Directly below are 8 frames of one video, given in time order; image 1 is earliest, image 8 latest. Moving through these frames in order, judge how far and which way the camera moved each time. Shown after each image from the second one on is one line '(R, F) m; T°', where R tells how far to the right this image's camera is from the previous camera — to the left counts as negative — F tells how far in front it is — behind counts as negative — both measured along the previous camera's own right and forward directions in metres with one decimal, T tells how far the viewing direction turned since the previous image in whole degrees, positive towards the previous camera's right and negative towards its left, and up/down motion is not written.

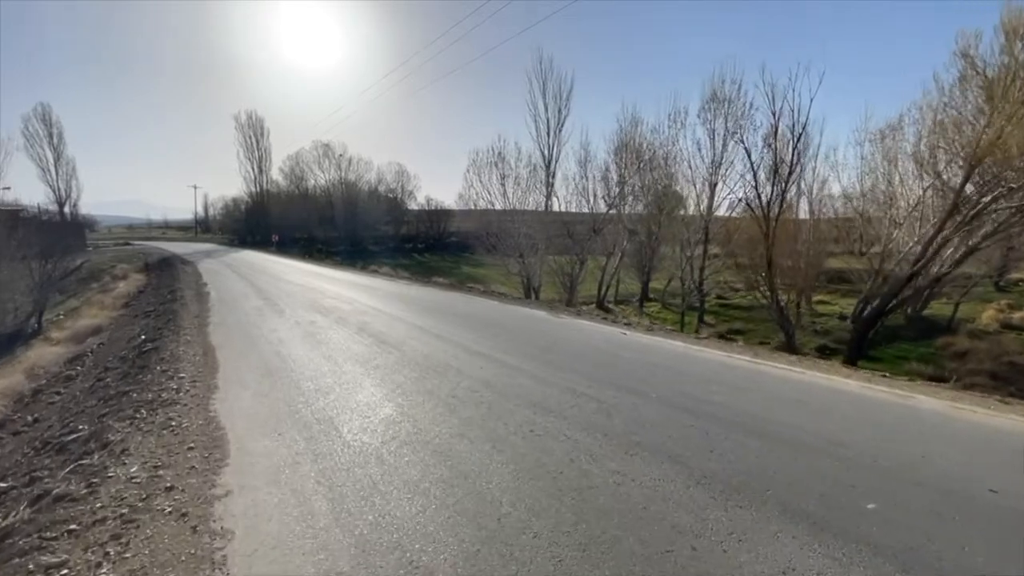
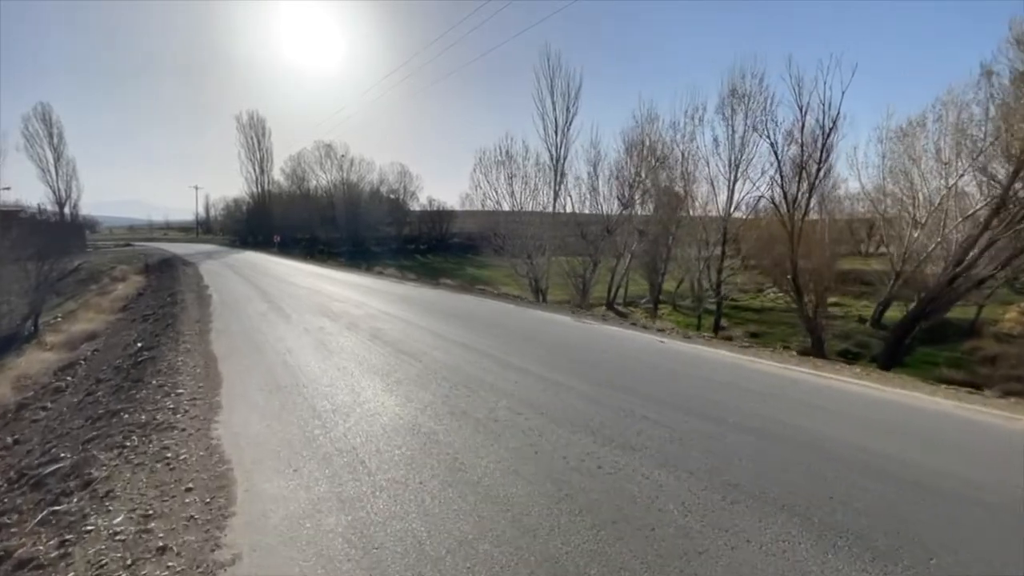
(-0.6, +0.8) m; 0°
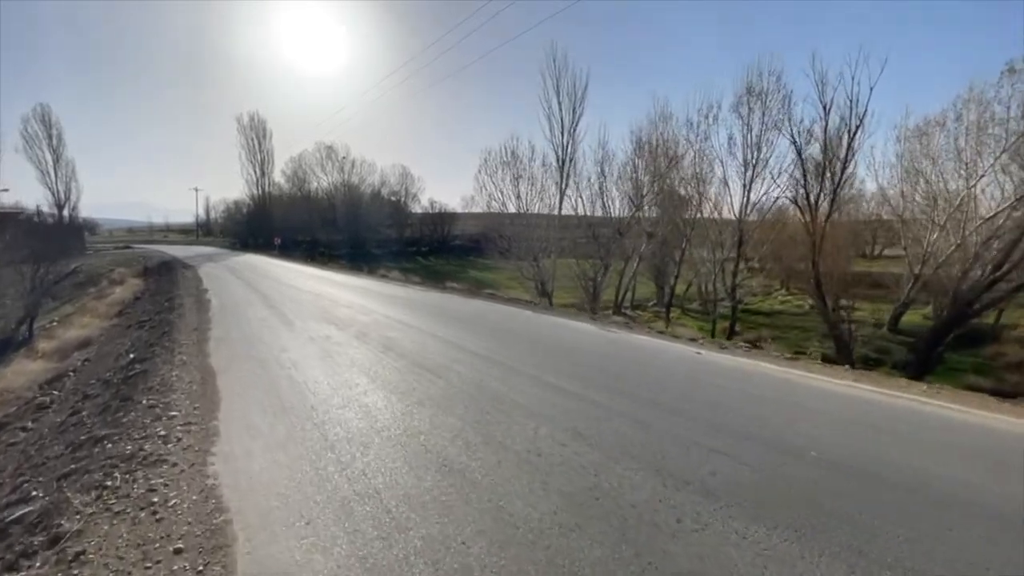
(-0.4, +0.7) m; 0°
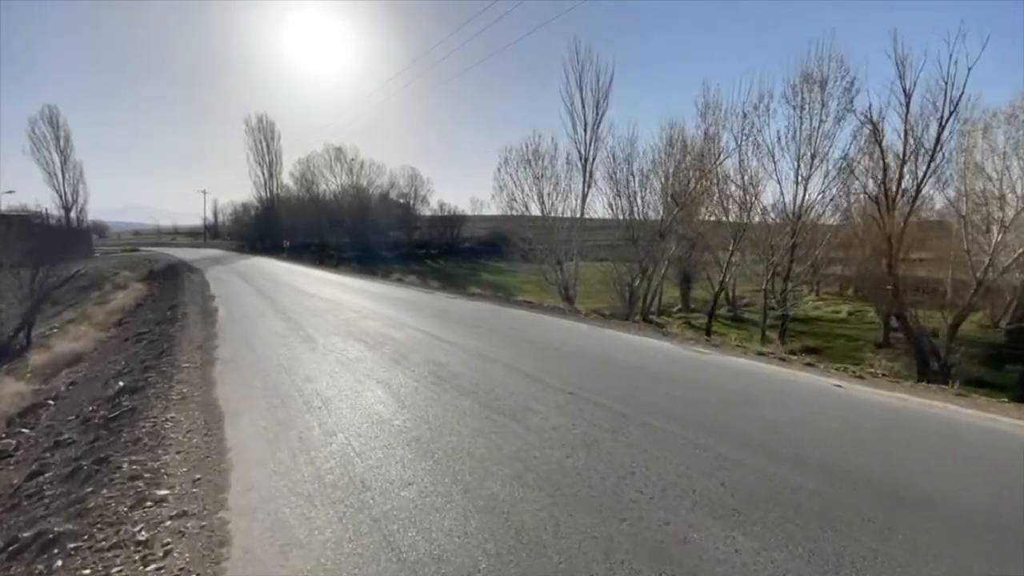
(-1.2, +1.9) m; -1°
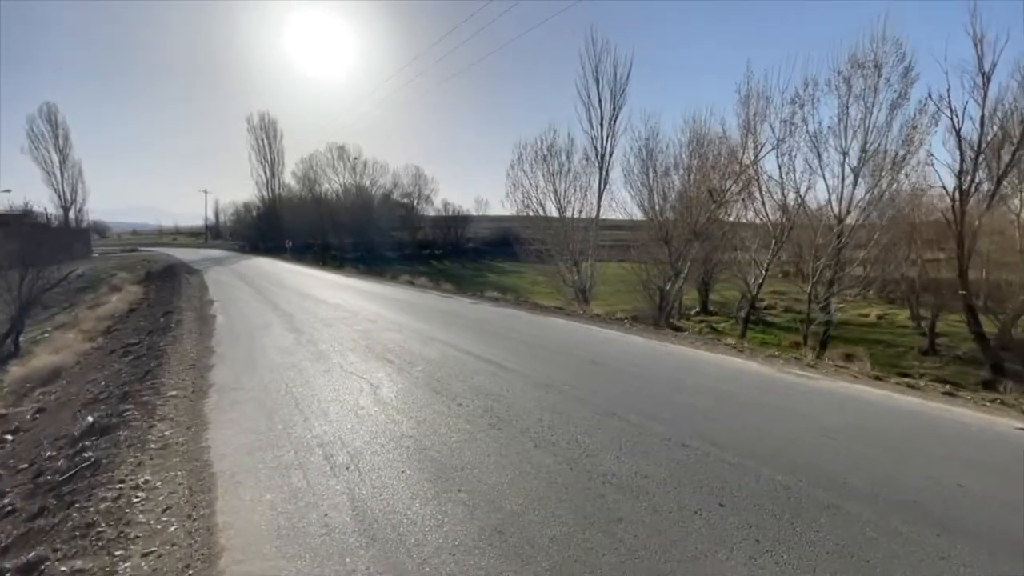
(-0.9, +1.6) m; 0°
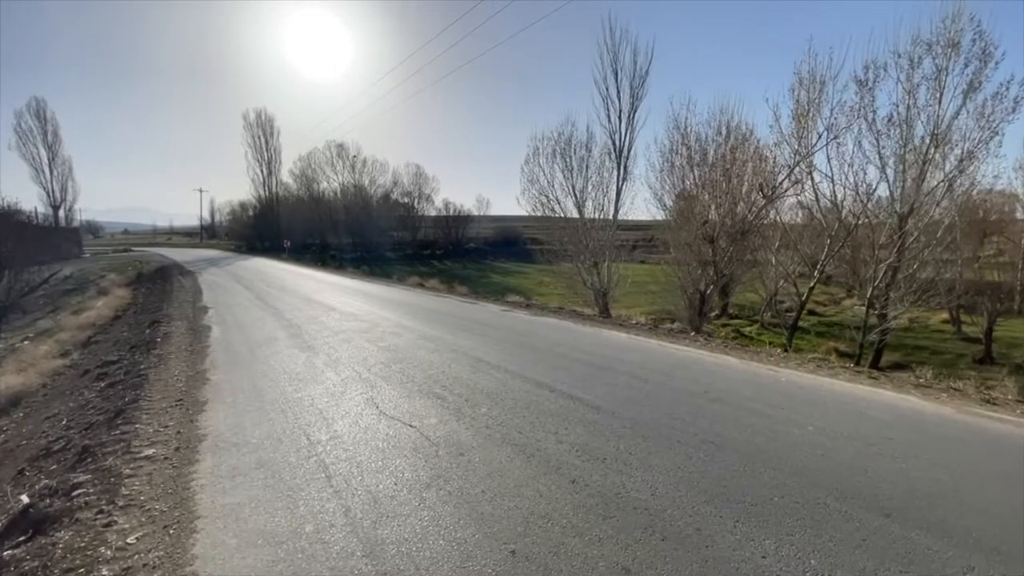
(-1.2, +2.0) m; 0°
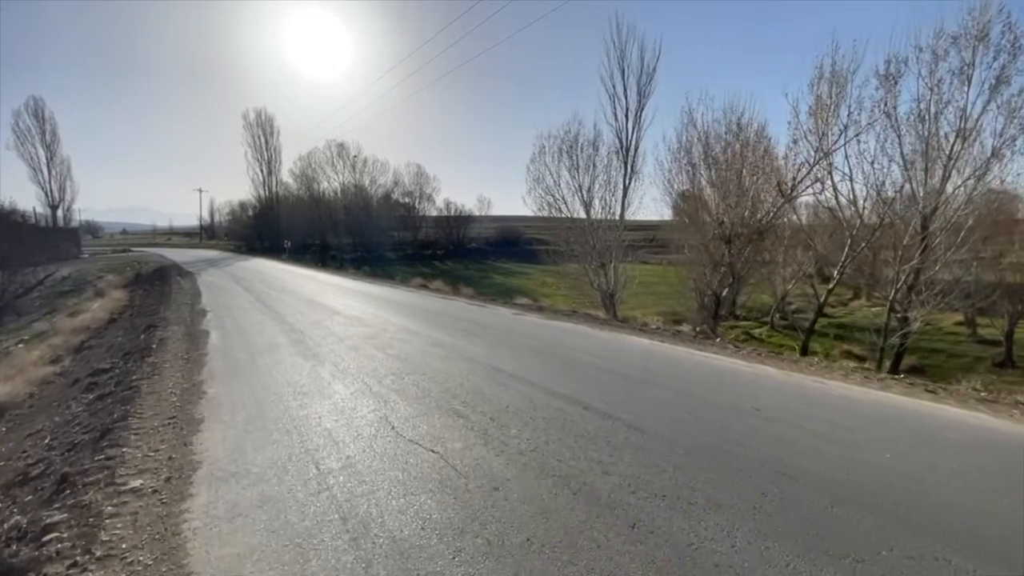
(-0.4, +0.6) m; 0°
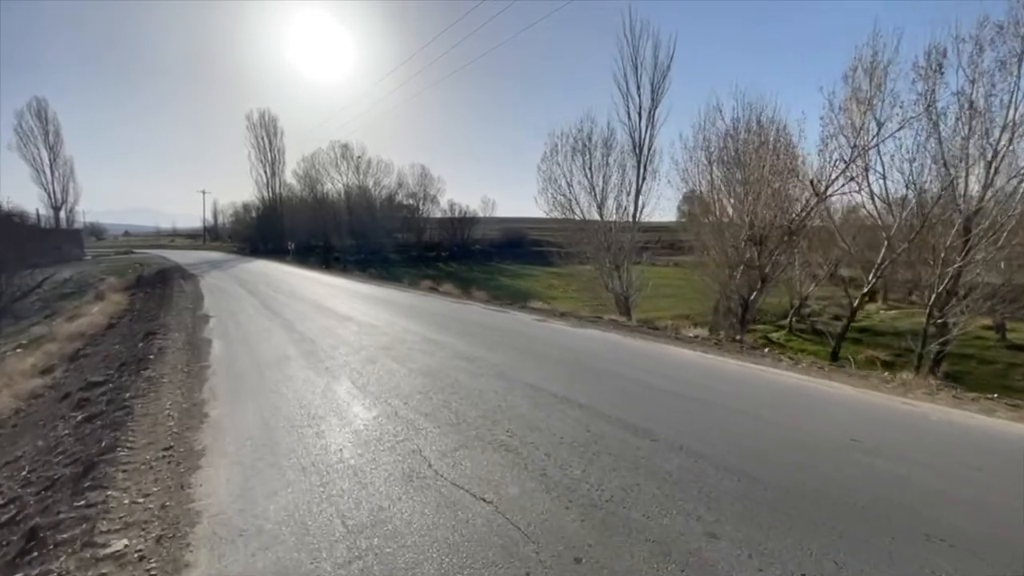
(-0.6, +0.9) m; 0°
